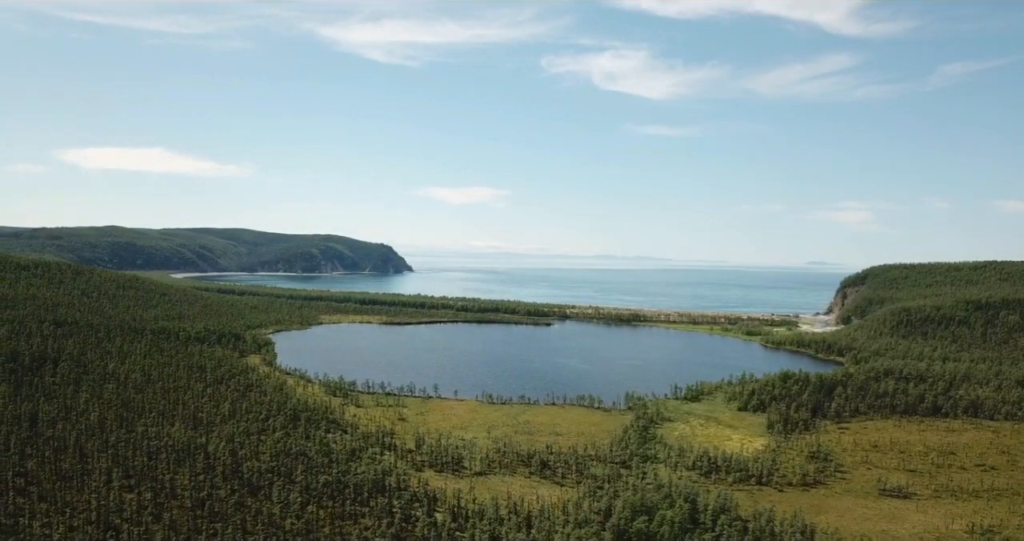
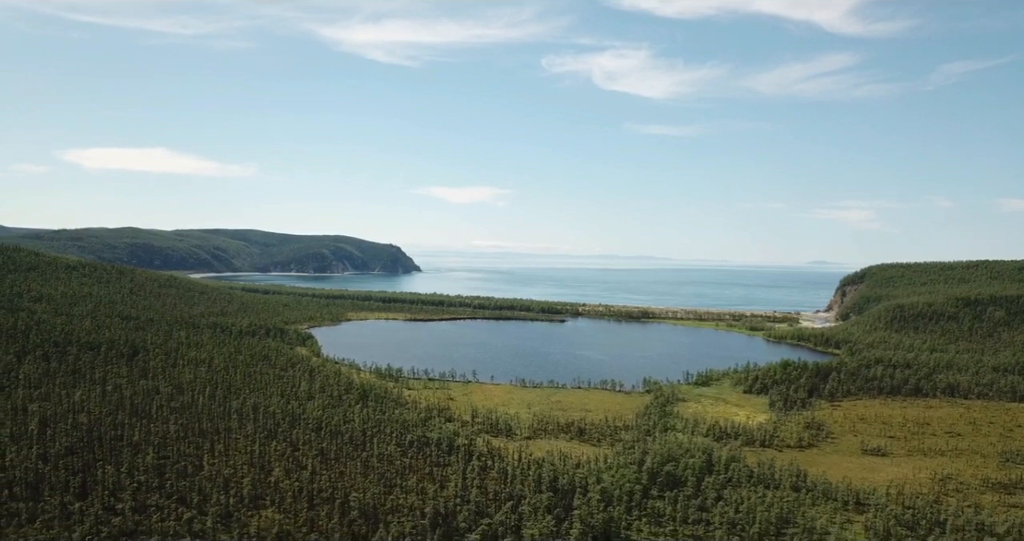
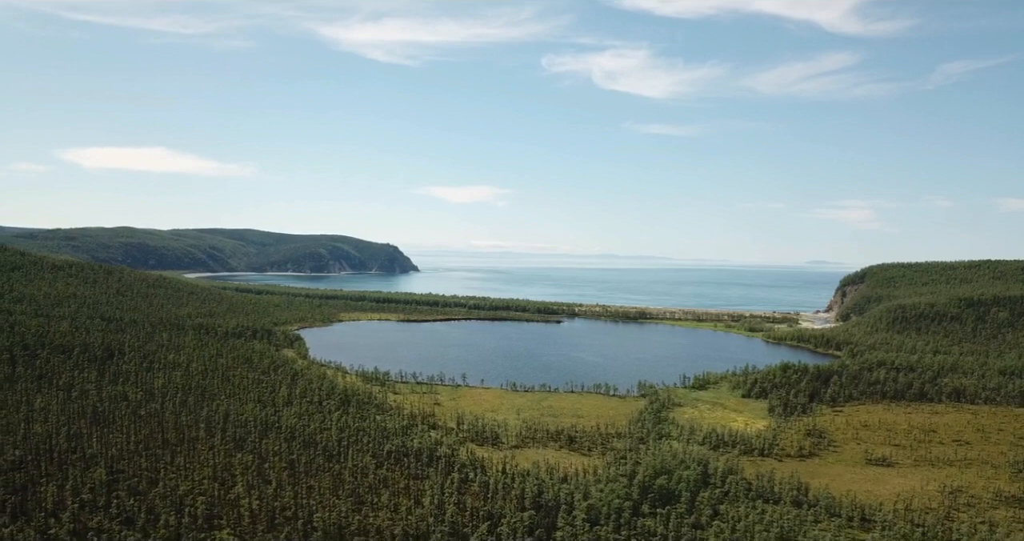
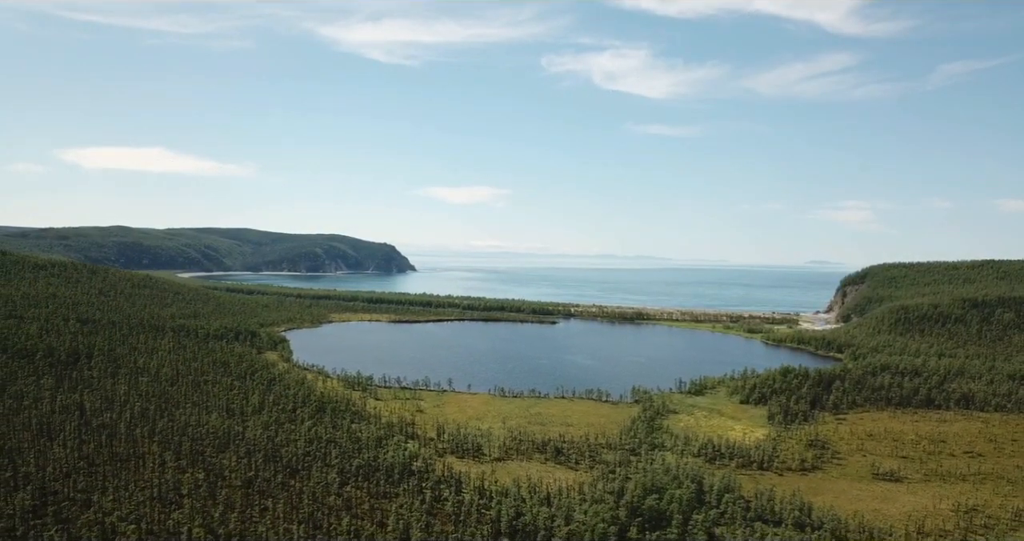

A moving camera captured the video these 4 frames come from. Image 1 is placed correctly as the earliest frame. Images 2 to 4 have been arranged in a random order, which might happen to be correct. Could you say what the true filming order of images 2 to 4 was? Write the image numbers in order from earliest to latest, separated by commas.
4, 3, 2
